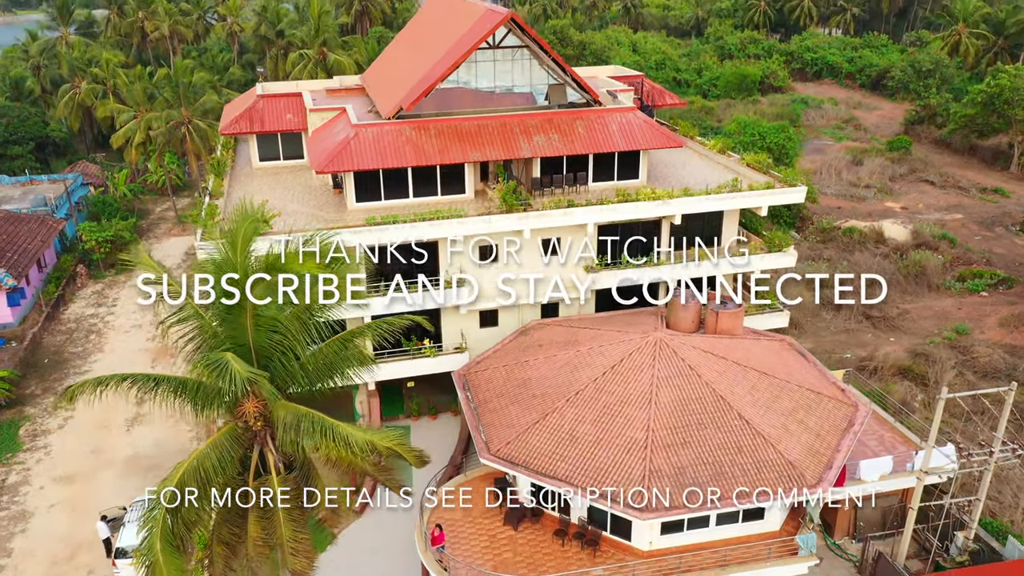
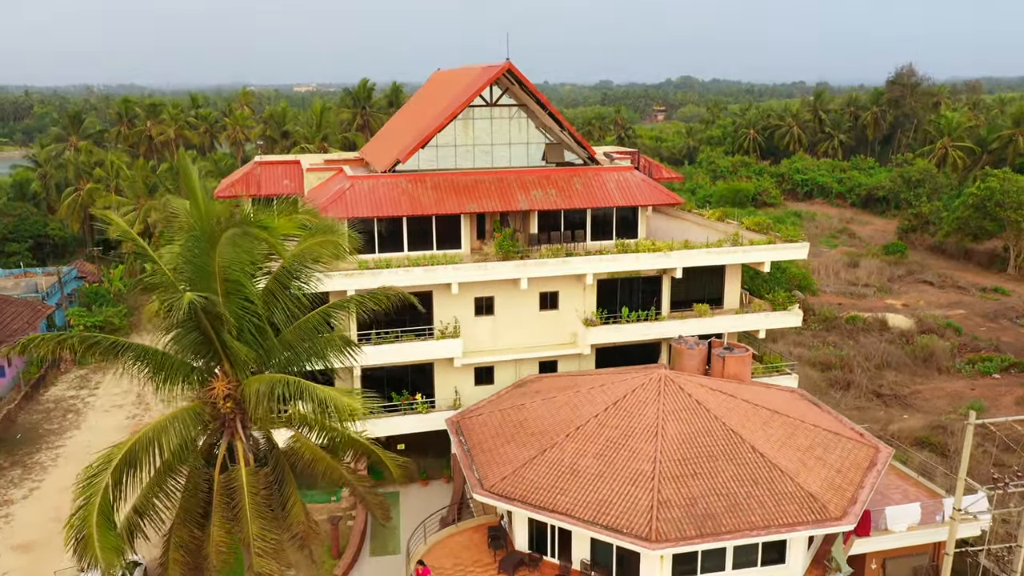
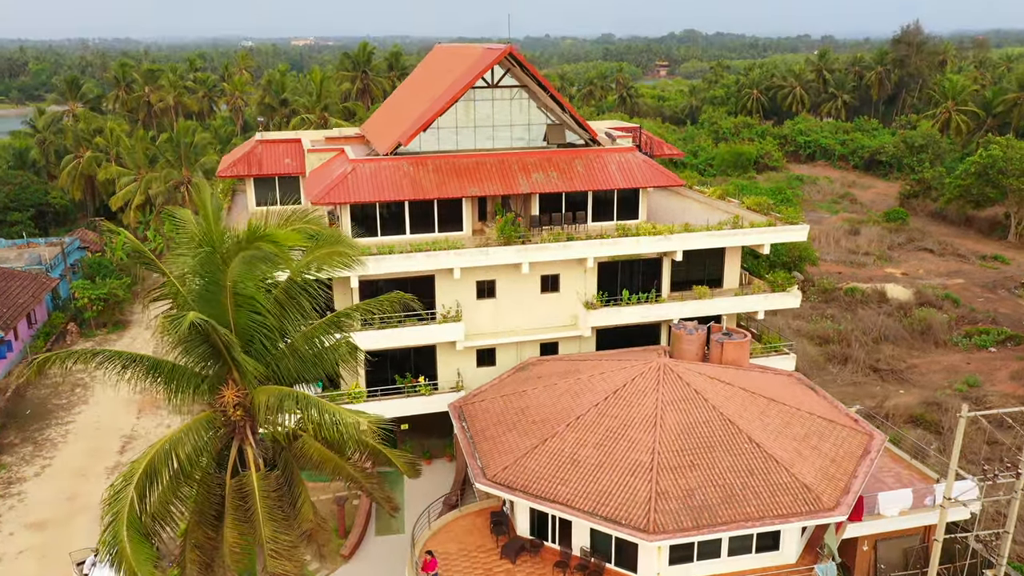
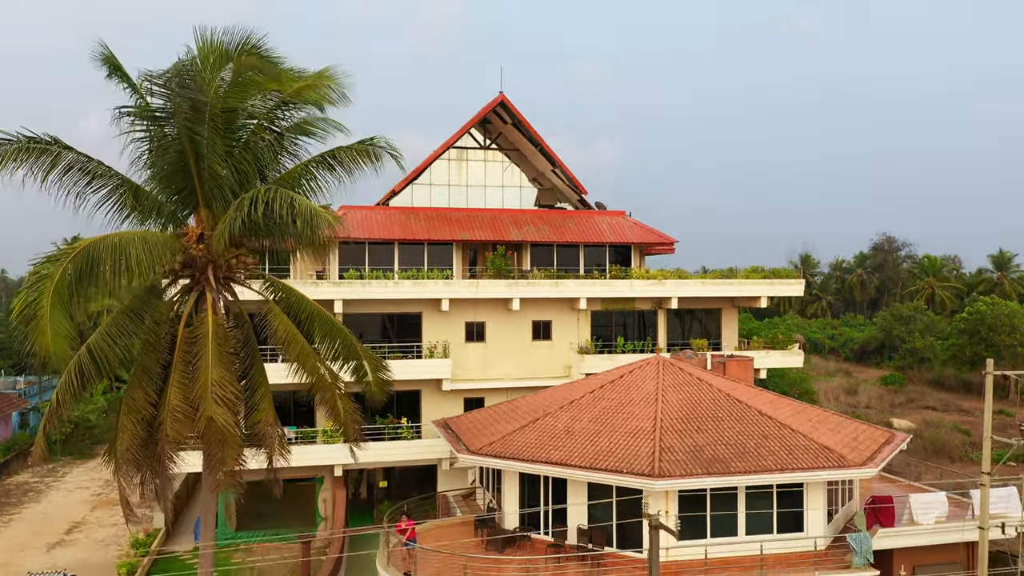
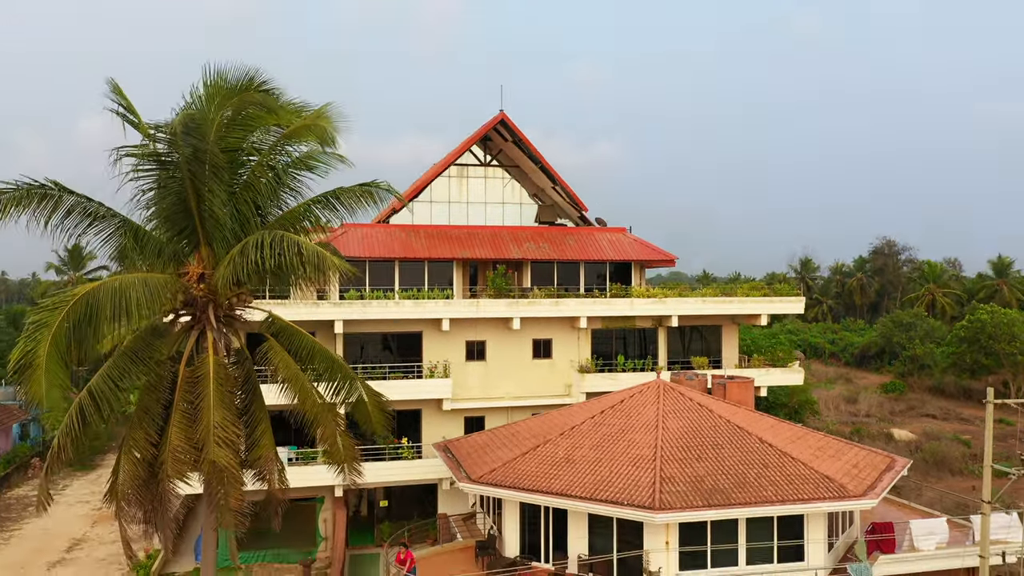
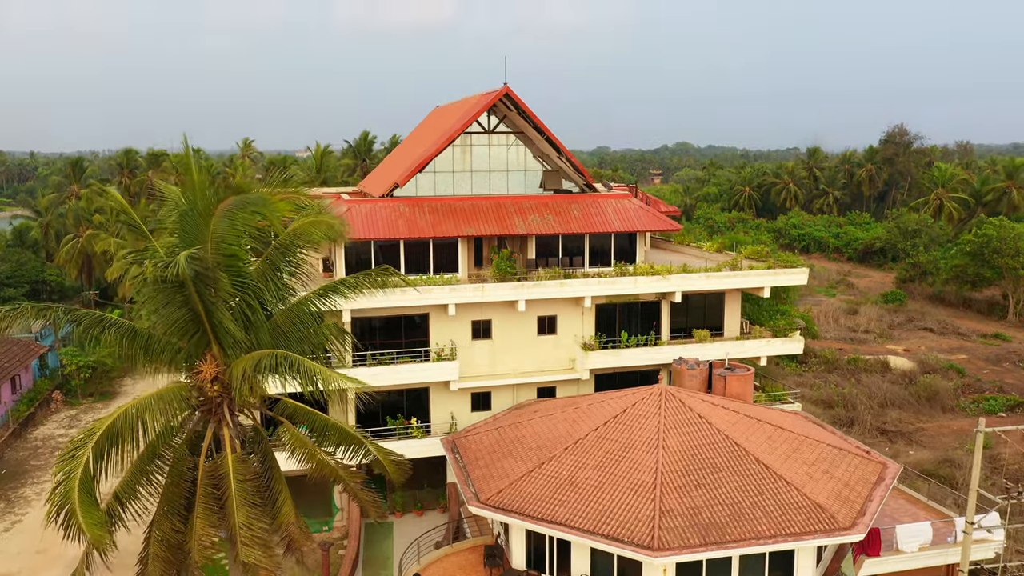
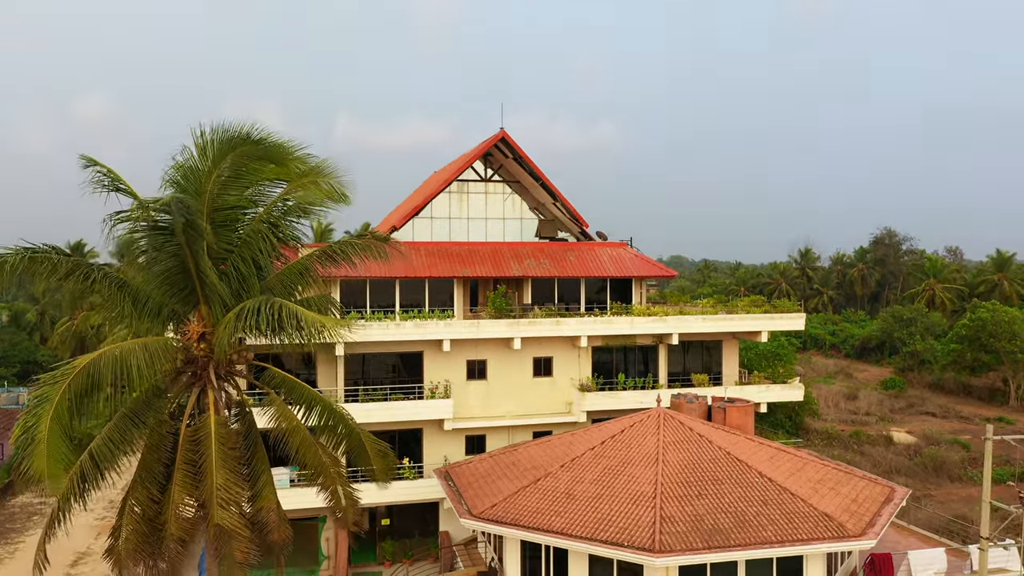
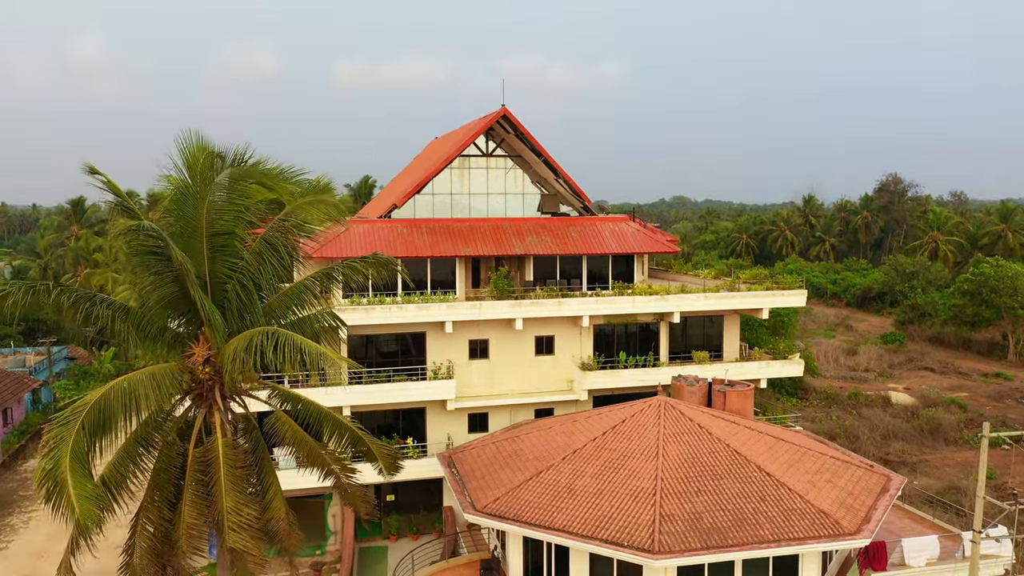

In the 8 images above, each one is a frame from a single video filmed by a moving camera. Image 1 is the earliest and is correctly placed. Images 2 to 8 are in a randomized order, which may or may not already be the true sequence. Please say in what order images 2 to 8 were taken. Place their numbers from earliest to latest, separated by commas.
3, 2, 6, 8, 7, 5, 4
